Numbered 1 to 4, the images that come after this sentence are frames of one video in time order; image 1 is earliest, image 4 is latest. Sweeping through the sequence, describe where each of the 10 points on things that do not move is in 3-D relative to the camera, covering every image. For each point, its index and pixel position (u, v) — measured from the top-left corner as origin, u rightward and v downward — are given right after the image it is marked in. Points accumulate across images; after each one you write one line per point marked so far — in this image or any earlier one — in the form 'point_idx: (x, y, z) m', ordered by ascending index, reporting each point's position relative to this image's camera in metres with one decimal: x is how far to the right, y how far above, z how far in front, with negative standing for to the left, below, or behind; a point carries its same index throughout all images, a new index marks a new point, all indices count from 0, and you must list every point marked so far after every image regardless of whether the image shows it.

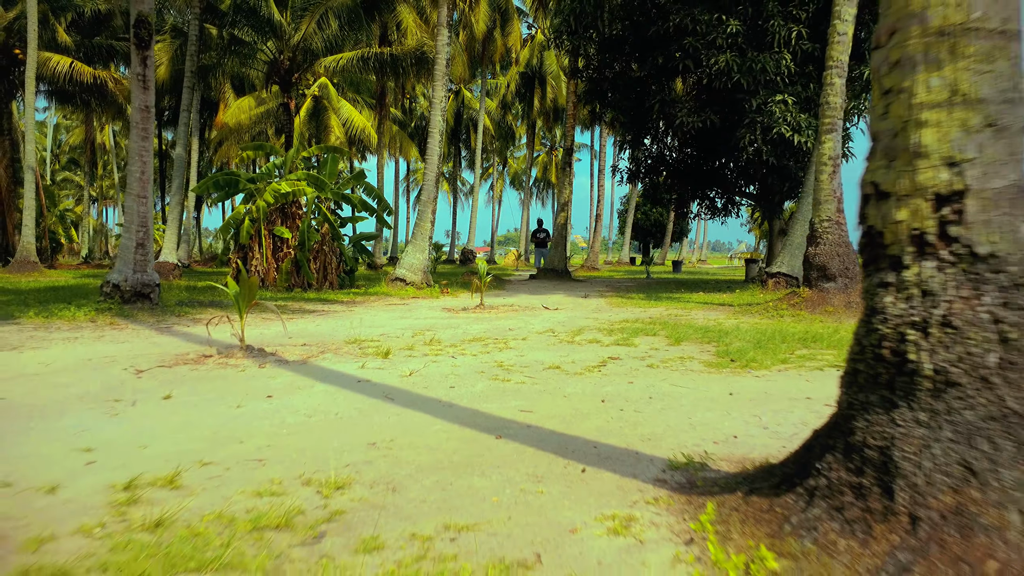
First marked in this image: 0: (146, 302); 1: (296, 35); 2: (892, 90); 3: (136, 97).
0: (-5.0, -0.2, +7.8) m
1: (-7.4, +8.7, +19.3) m
2: (+1.0, +0.5, +1.5) m
3: (-5.0, +2.6, +7.6) m
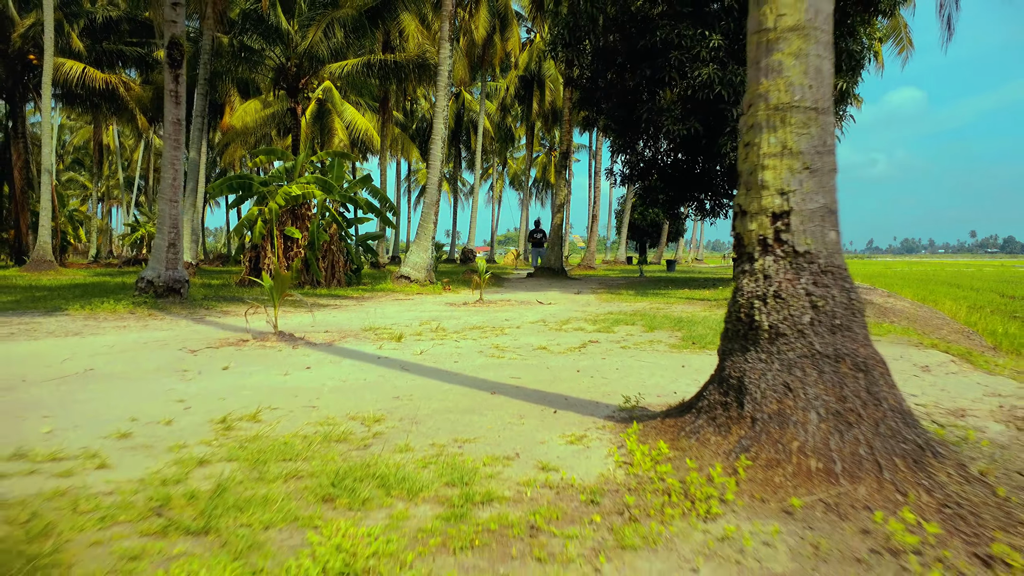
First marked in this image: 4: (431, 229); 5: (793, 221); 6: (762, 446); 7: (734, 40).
0: (-5.1, -0.1, +8.6) m
1: (-7.5, +8.7, +20.1) m
2: (+1.0, +0.6, +2.3) m
3: (-5.1, +2.6, +8.3) m
4: (-1.9, +1.4, +13.5) m
5: (+1.1, +0.3, +2.2) m
6: (+0.9, -0.6, +2.1) m
7: (+4.6, +5.2, +11.7) m
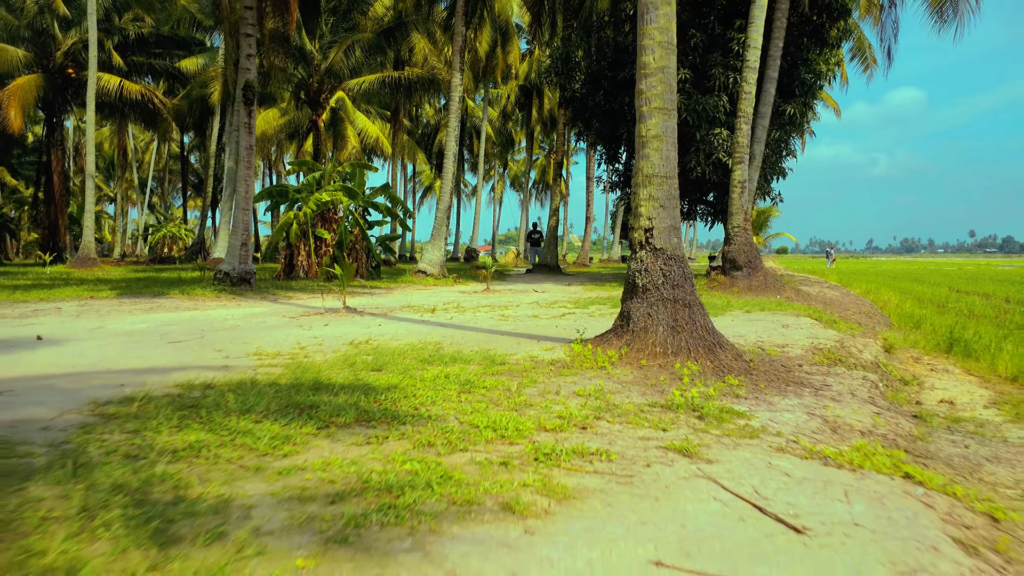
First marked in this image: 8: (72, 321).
0: (-5.1, +0.1, +10.8) m
1: (-7.4, +8.9, +22.3) m
2: (+1.0, +0.8, +4.5) m
3: (-5.0, +2.8, +10.5) m
4: (-1.9, +1.6, +15.7) m
5: (+1.1, +0.4, +4.4) m
6: (+0.9, -0.4, +4.3) m
7: (+4.6, +5.3, +13.9) m
8: (-5.3, -0.4, +6.8) m
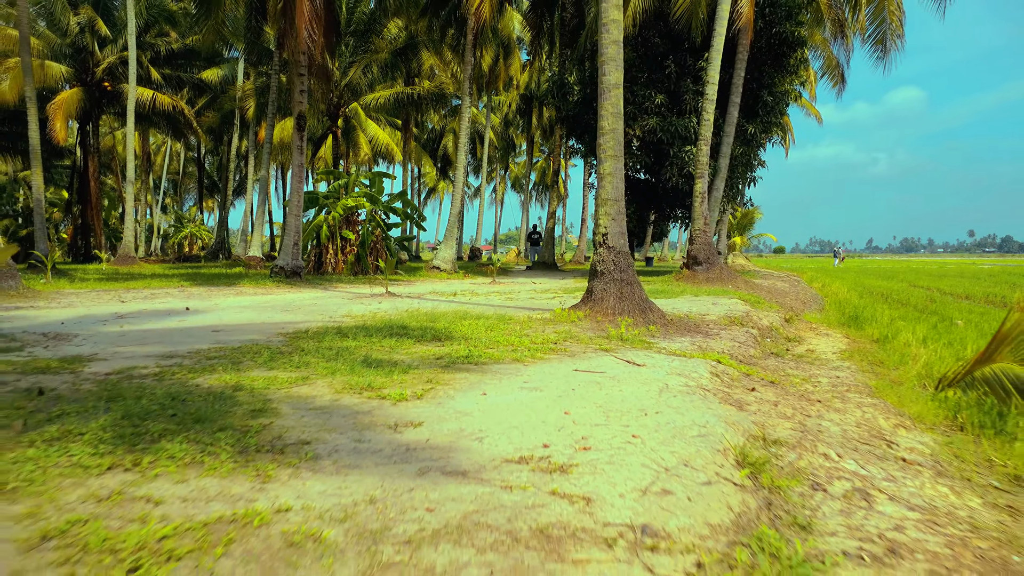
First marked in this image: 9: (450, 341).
0: (-5.0, +0.2, +13.2) m
1: (-7.3, +9.1, +24.6) m
2: (+1.0, +1.0, +6.9) m
3: (-5.0, +3.0, +12.9) m
4: (-1.8, +1.8, +18.1) m
5: (+1.2, +0.6, +6.8) m
6: (+1.0, -0.2, +6.7) m
7: (+4.7, +5.5, +16.3) m
8: (-5.3, -0.2, +9.2) m
9: (-0.6, -0.5, +5.1) m
